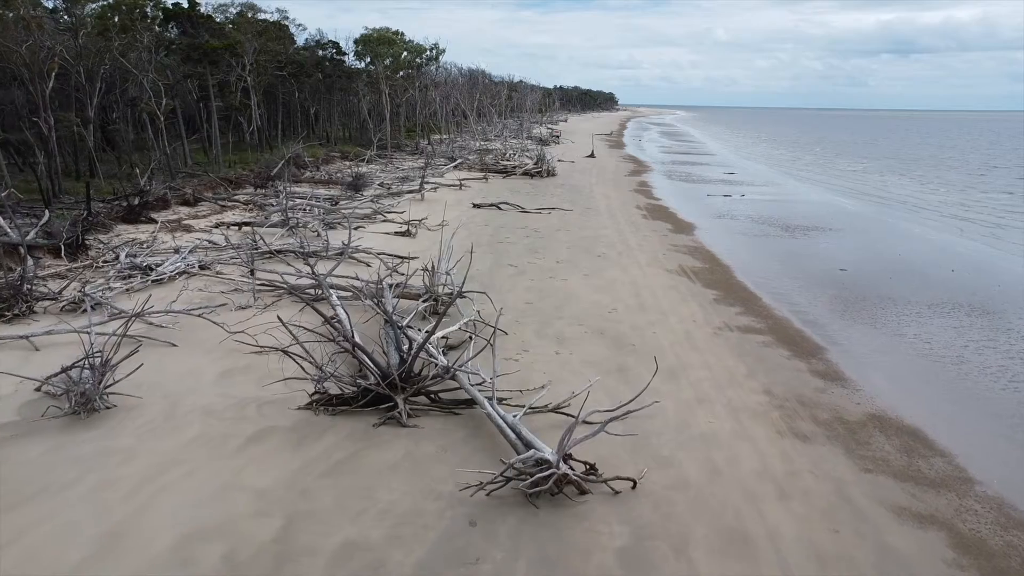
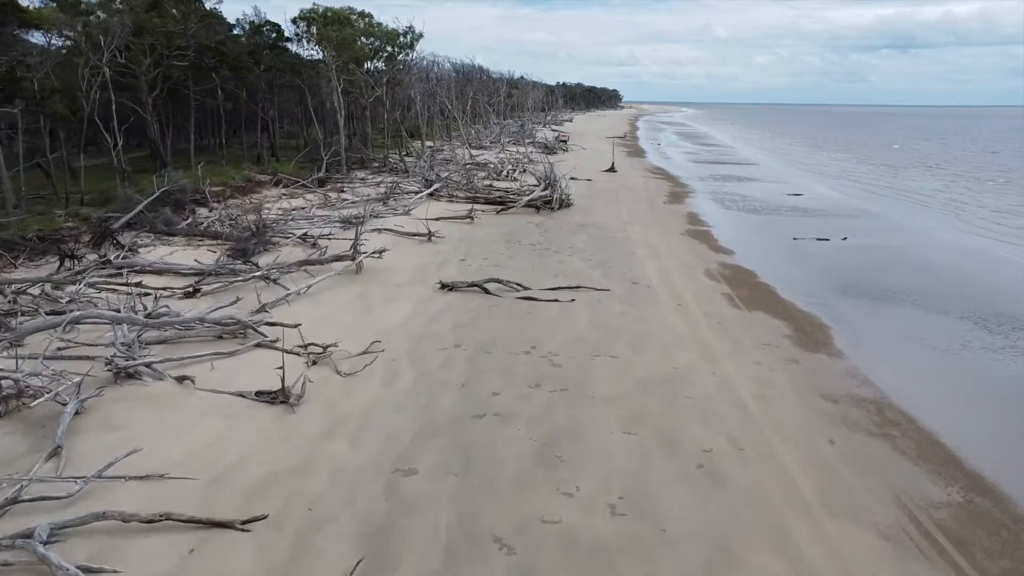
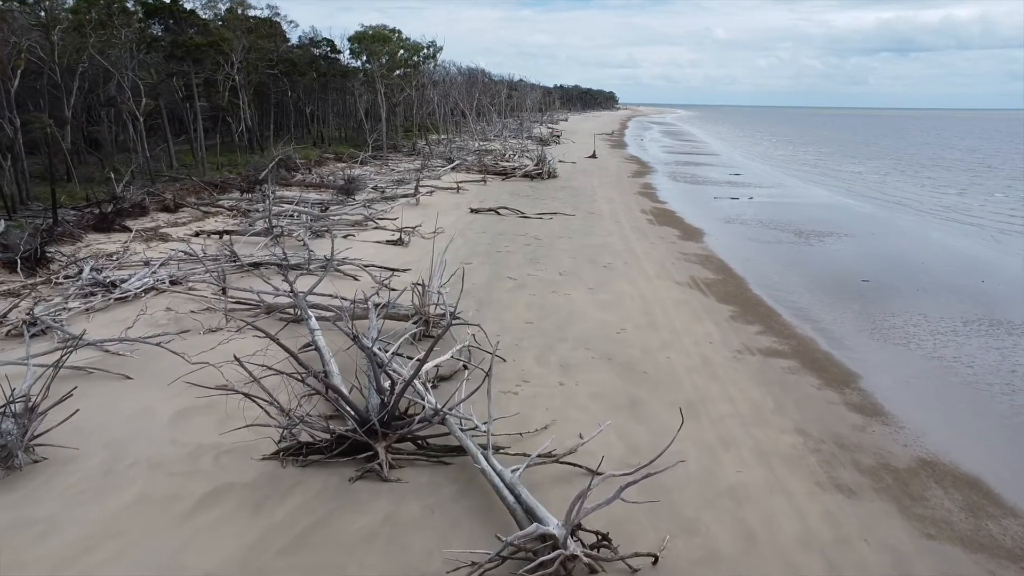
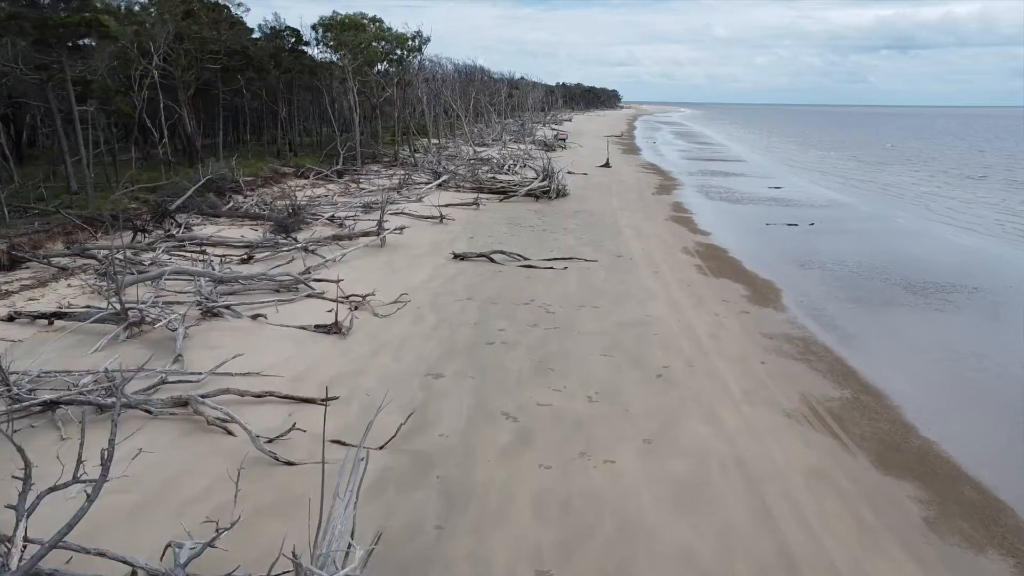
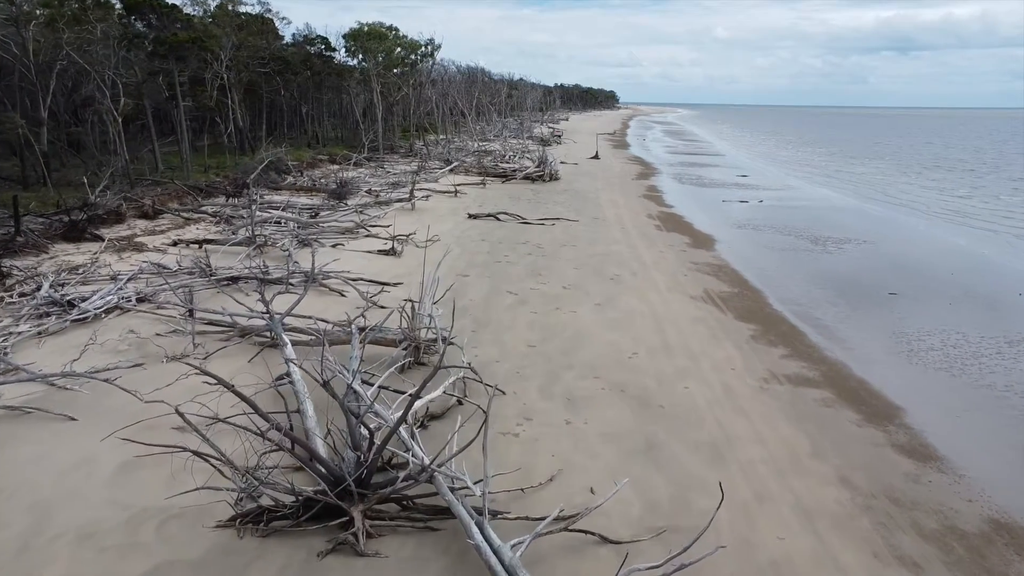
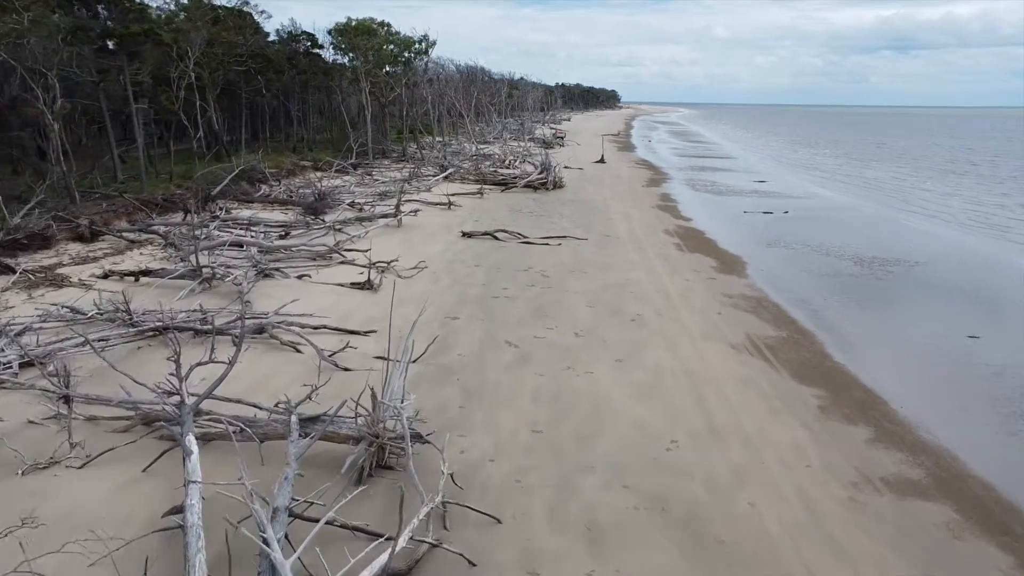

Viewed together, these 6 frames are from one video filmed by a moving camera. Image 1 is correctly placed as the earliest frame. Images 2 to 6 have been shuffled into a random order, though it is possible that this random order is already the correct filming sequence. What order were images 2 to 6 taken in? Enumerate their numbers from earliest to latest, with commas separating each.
3, 5, 6, 4, 2
